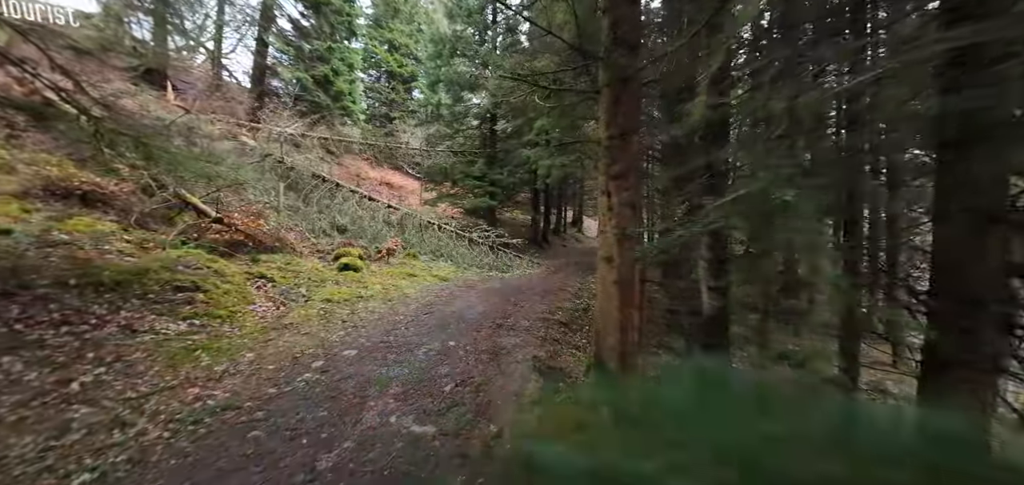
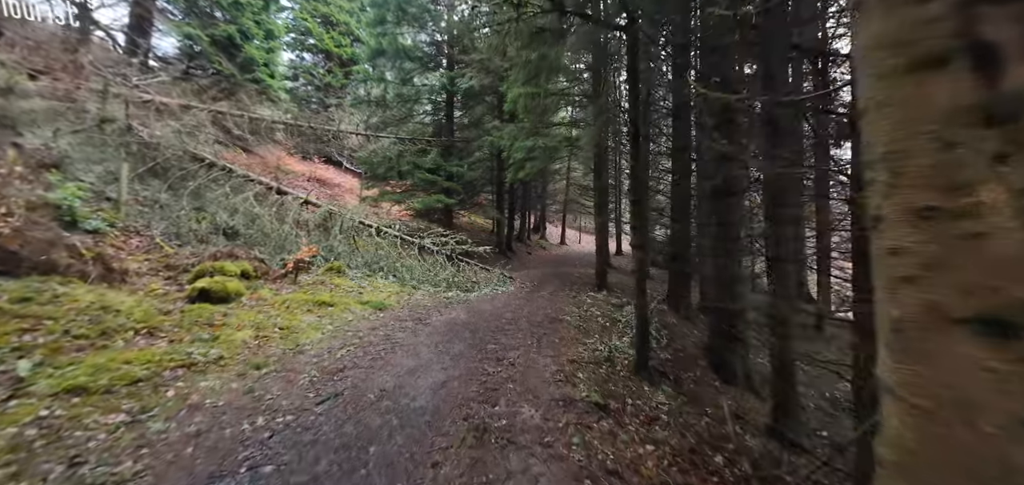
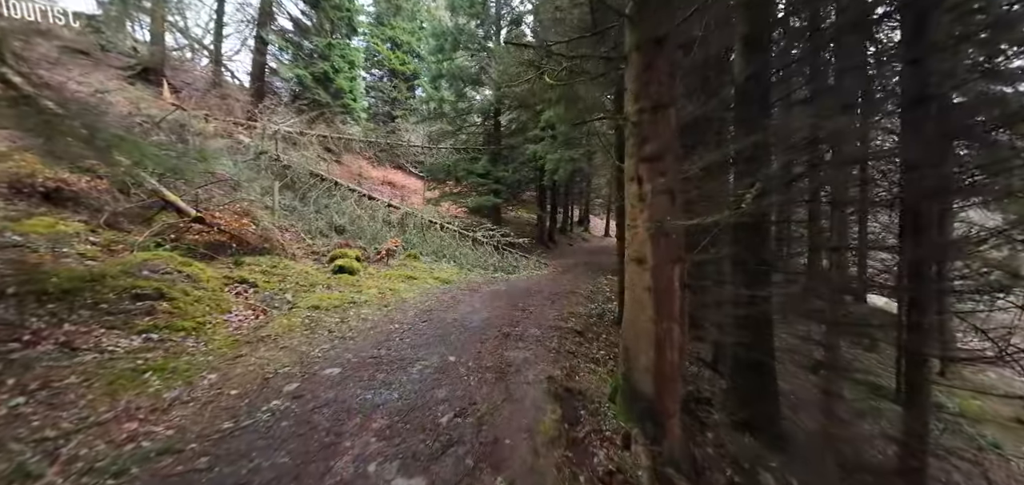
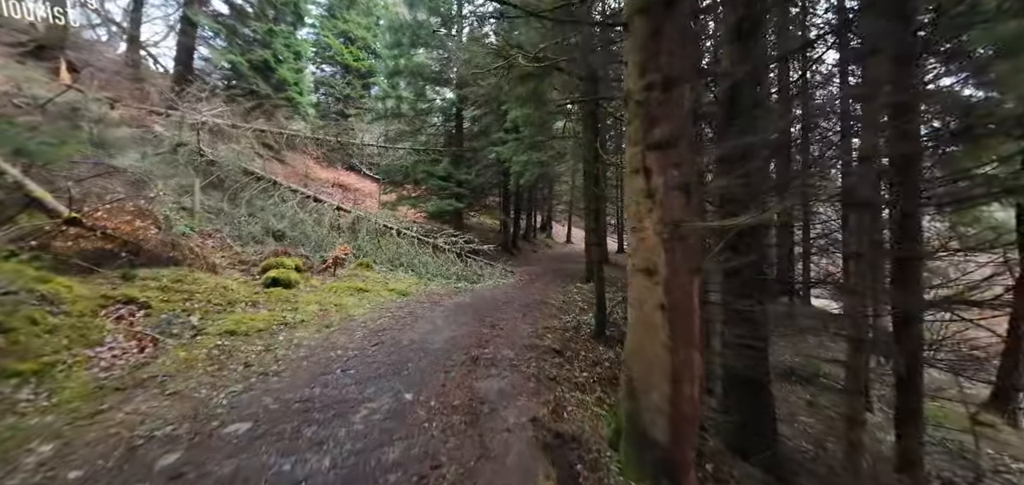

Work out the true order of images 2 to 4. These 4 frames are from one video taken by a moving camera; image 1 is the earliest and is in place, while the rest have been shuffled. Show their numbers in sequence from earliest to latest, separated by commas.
3, 4, 2
